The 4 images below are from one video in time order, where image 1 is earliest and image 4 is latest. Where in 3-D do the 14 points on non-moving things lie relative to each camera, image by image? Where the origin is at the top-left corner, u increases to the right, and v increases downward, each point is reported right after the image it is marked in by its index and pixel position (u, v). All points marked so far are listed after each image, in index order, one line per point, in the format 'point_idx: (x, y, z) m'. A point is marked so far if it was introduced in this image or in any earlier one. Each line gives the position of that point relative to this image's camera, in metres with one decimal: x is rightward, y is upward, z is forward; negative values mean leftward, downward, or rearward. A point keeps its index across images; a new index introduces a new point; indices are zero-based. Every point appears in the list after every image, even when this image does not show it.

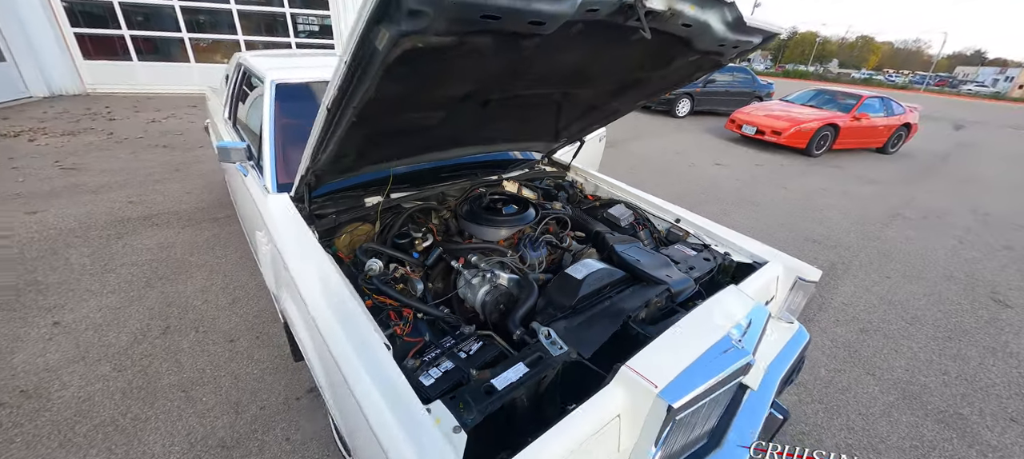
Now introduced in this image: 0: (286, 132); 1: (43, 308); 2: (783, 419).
0: (-1.2, +0.5, +1.9) m
1: (-2.9, -0.5, +2.3) m
2: (+1.0, -0.7, +1.4) m
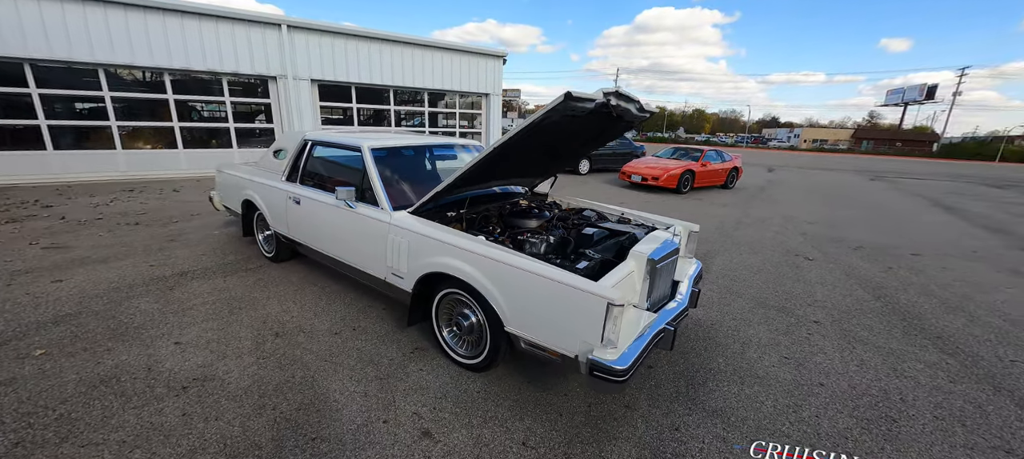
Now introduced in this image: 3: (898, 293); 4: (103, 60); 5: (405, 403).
0: (-1.0, +0.4, +2.9) m
1: (-2.6, -0.8, +2.7) m
2: (+1.4, -0.5, +2.8) m
3: (+4.4, -0.7, +4.2) m
4: (-9.0, +3.8, +8.3) m
5: (-0.6, -1.0, +2.2) m
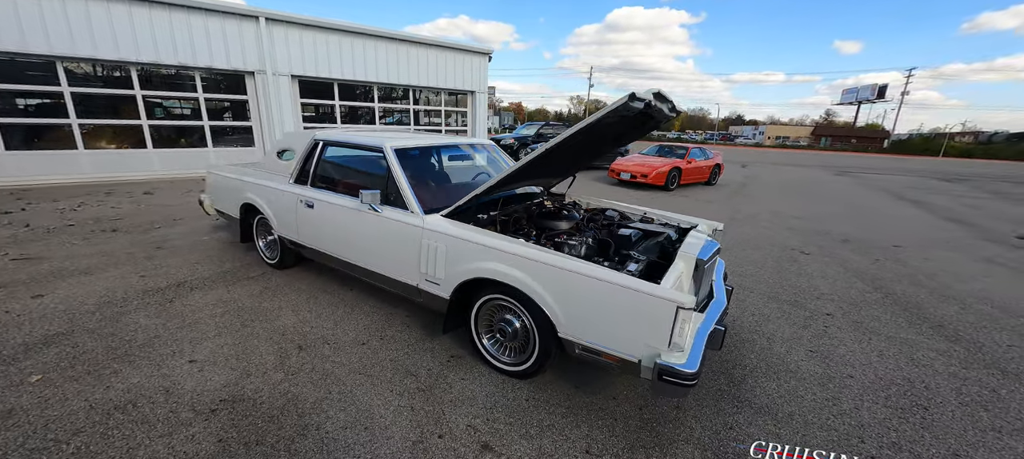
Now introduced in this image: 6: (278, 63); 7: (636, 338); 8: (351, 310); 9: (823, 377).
0: (-0.8, +0.4, +2.8) m
1: (-2.3, -0.8, +2.5) m
2: (+1.6, -0.5, +2.8) m
3: (+4.5, -0.6, +4.5) m
4: (-9.2, +3.6, +7.6) m
5: (-0.3, -1.0, +2.1) m
6: (-6.1, +4.3, +9.7) m
7: (+0.6, -0.6, +1.9) m
8: (-1.4, -0.7, +3.2) m
9: (+2.2, -1.0, +2.6) m
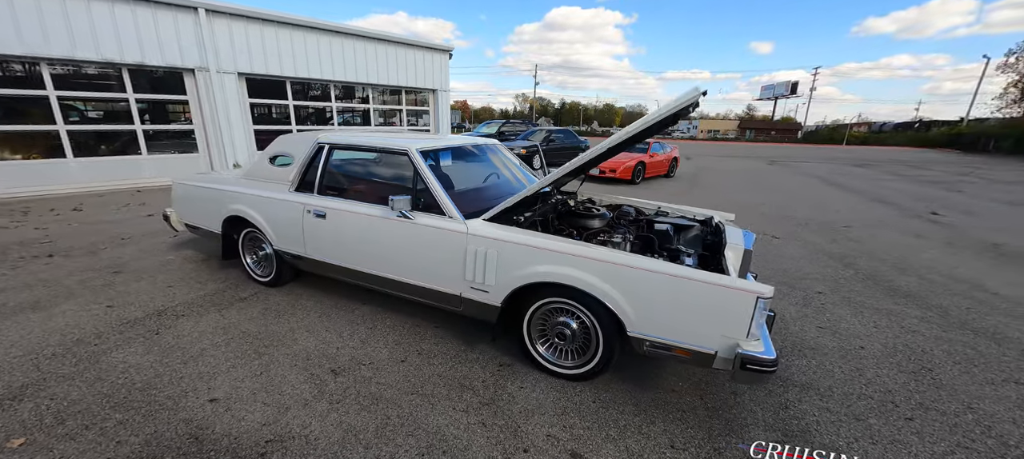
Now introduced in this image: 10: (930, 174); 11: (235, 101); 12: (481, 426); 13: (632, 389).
0: (-0.5, +0.3, +2.7) m
1: (-2.0, -1.0, +2.2) m
2: (+1.9, -0.4, +3.0) m
3: (+4.6, -0.4, +5.0) m
4: (-9.6, +3.1, +6.3) m
5: (+0.1, -1.1, +2.0) m
6: (-6.9, +4.0, +8.8) m
7: (+1.0, -0.5, +2.0) m
8: (-1.1, -0.8, +3.0) m
9: (+2.5, -0.9, +2.9) m
10: (+18.0, +2.4, +16.1) m
11: (-6.8, +3.2, +9.2) m
12: (-0.2, -1.1, +2.0) m
13: (+0.8, -1.0, +2.3) m
